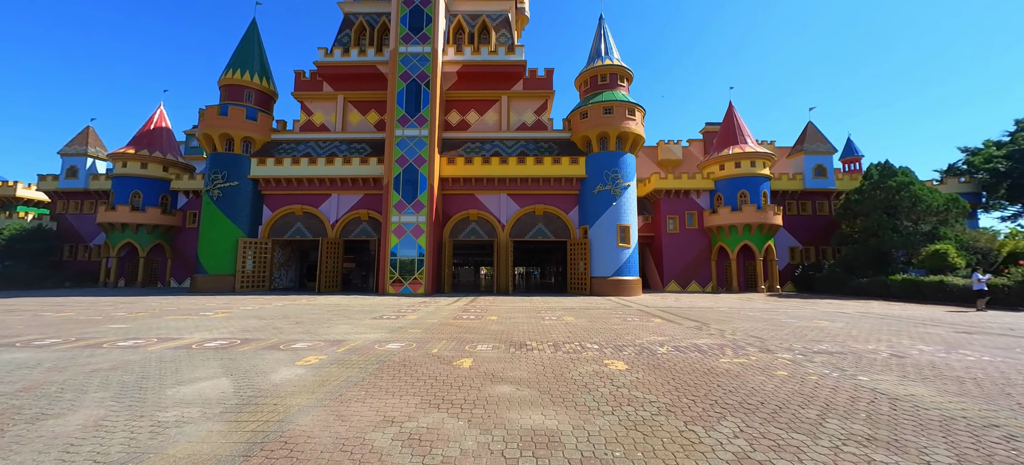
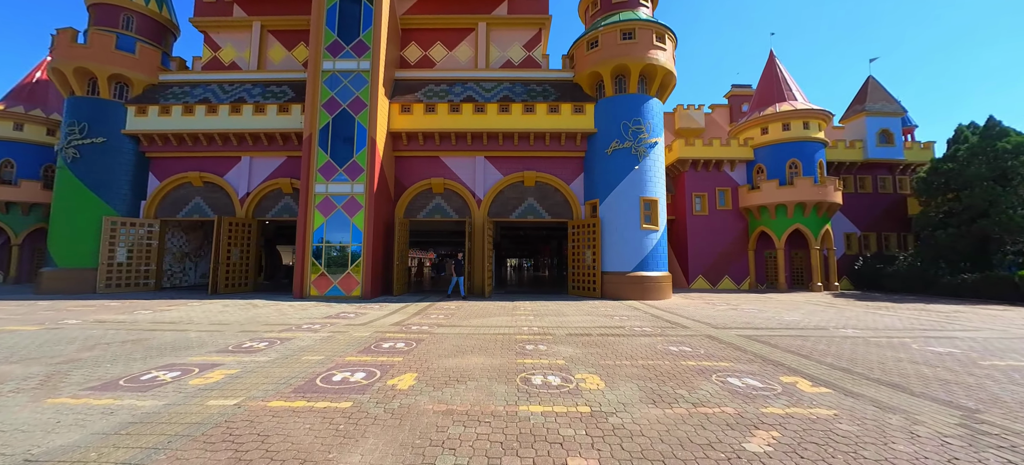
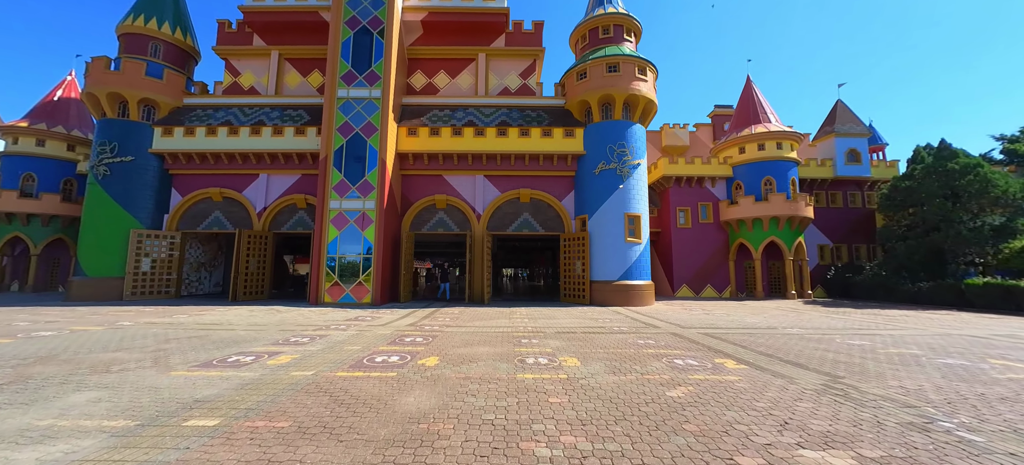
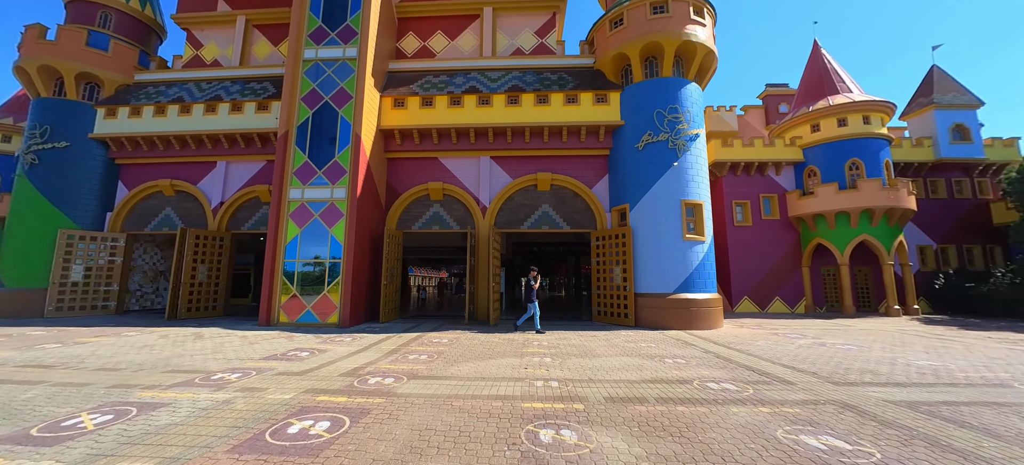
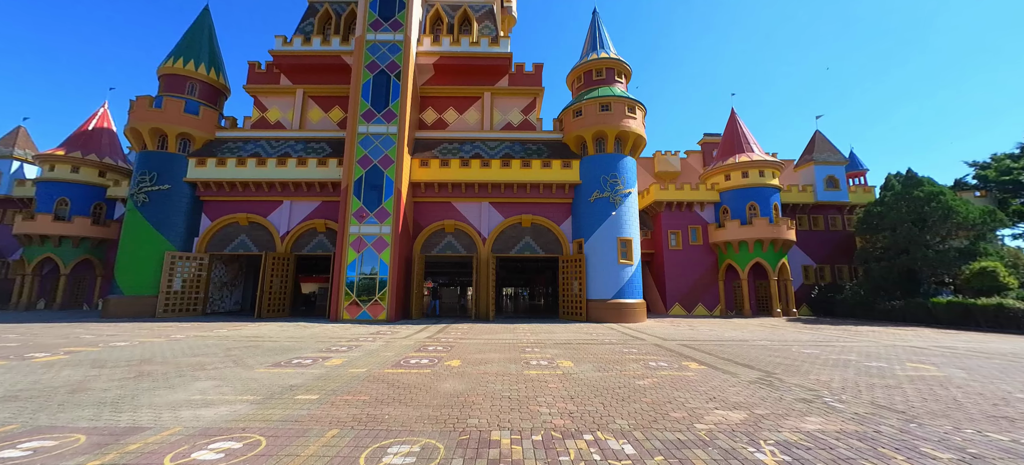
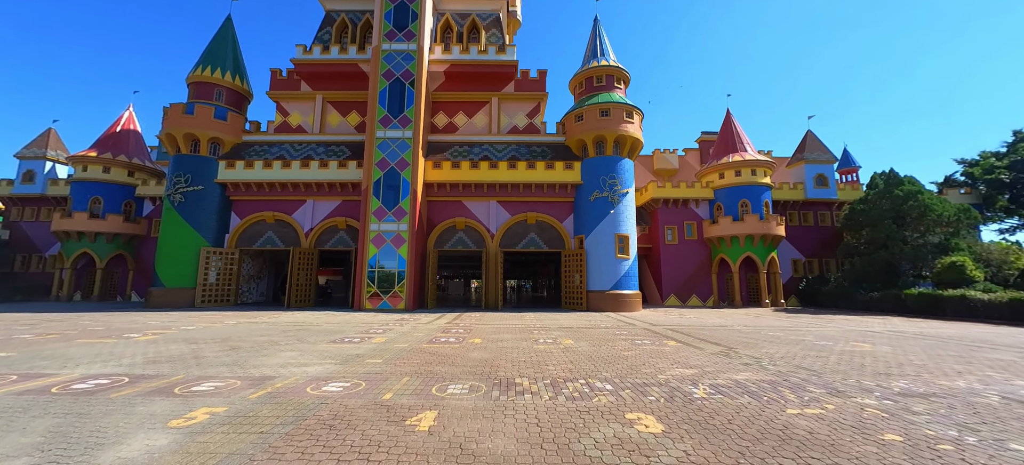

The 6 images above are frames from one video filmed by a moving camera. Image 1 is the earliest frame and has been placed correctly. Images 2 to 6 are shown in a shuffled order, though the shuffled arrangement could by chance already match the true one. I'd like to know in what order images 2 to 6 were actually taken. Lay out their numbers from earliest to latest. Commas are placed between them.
6, 5, 3, 2, 4
